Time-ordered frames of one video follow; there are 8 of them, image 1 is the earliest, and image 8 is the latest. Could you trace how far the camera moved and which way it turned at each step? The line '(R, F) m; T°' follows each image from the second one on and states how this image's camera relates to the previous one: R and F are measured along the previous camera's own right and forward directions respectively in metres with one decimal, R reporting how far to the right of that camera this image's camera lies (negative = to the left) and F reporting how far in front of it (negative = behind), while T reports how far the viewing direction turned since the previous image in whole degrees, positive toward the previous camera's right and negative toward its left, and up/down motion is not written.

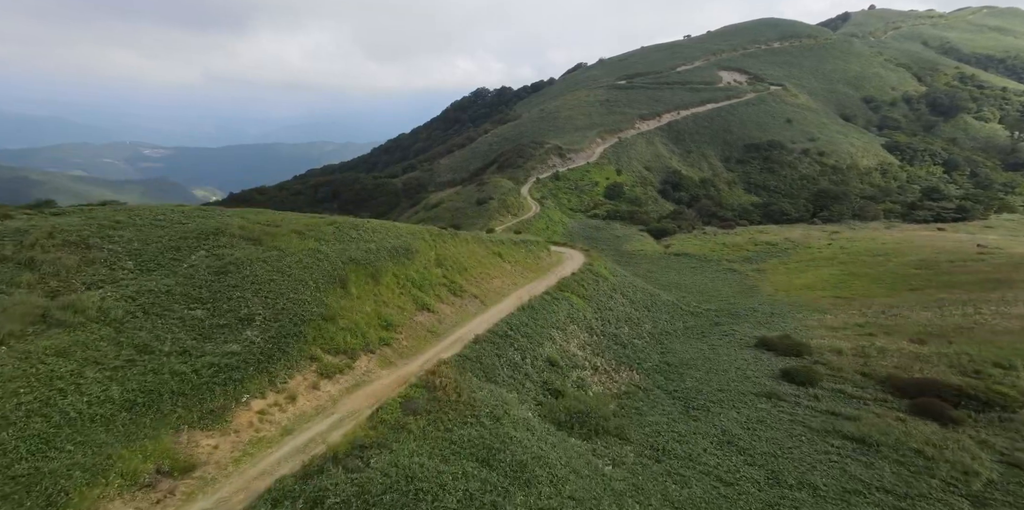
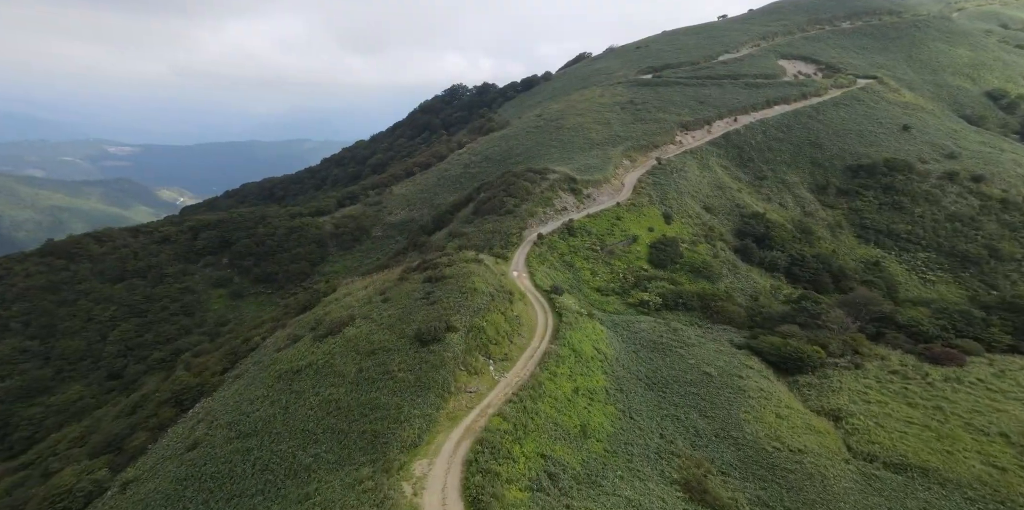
(+0.2, +34.7) m; +2°
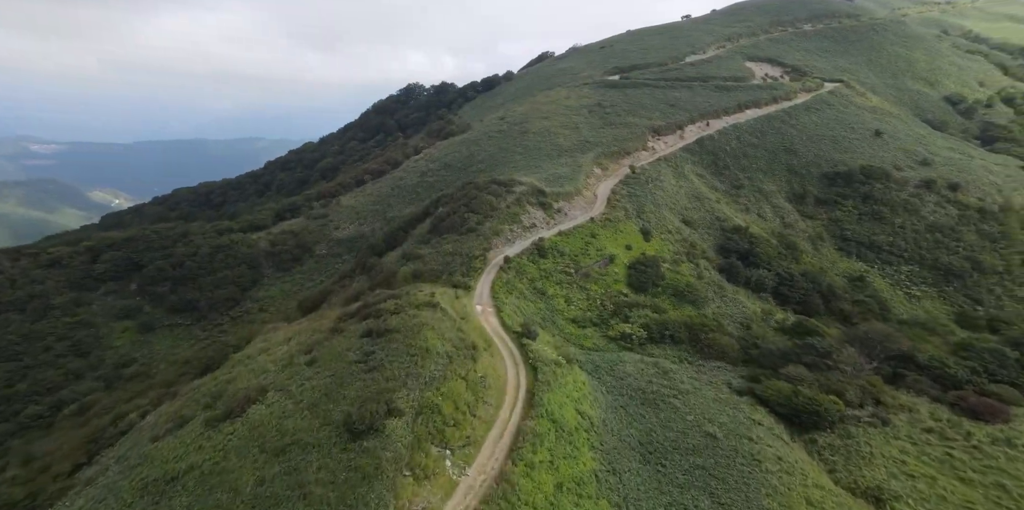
(-0.1, +6.5) m; +4°
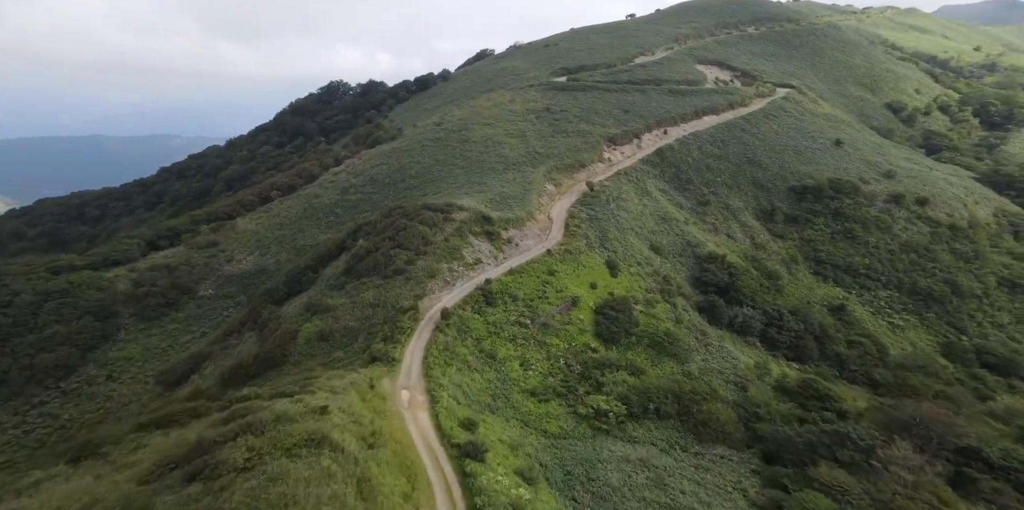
(+0.2, +9.9) m; +6°
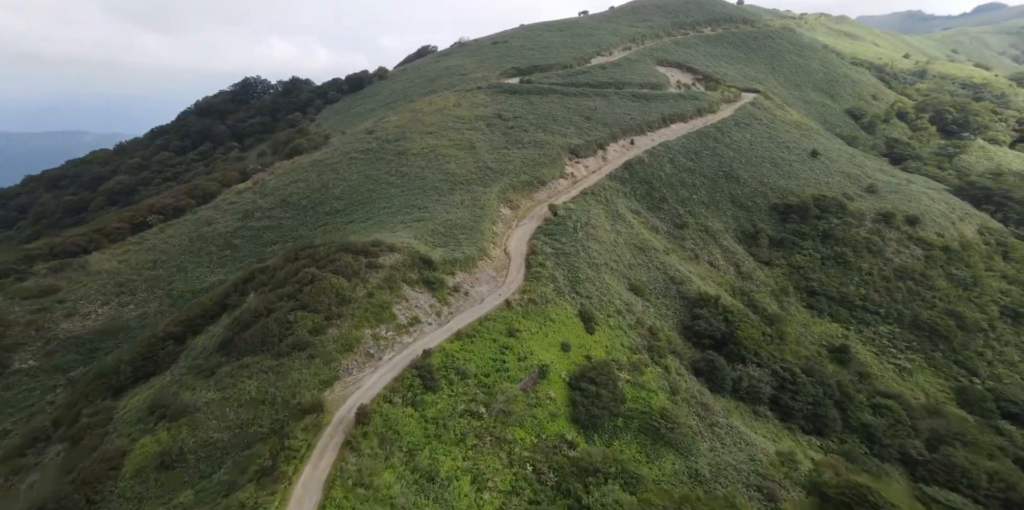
(+0.2, +10.1) m; +5°
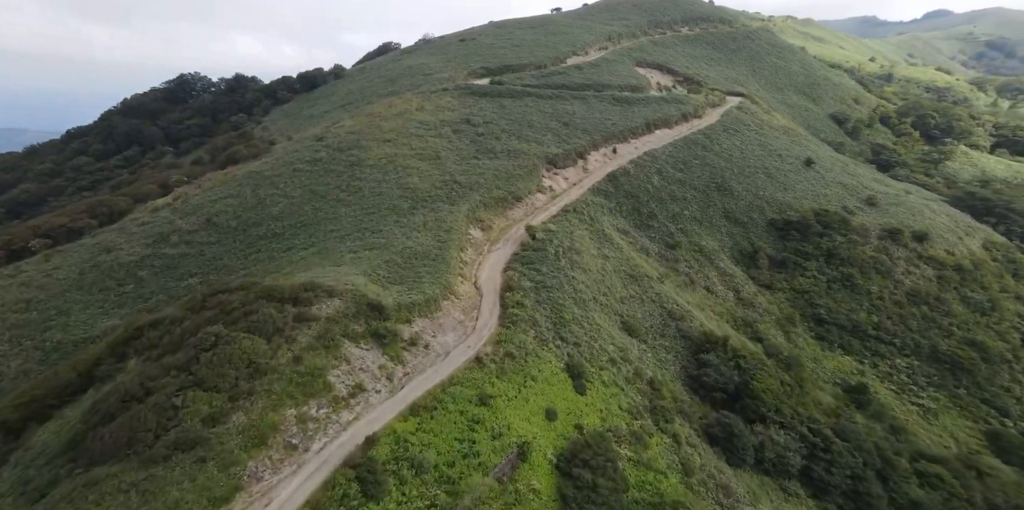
(+0.1, +7.0) m; +3°
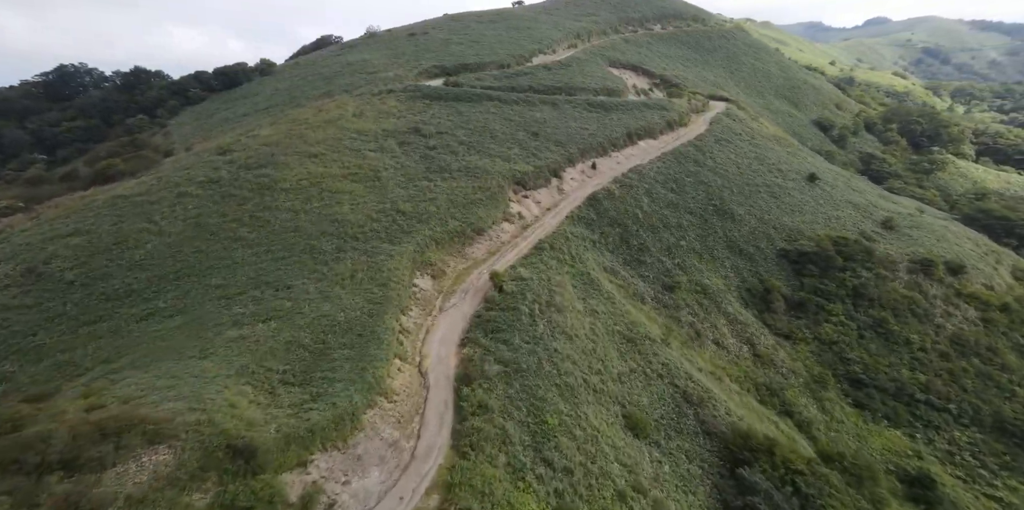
(+0.3, +10.7) m; +4°
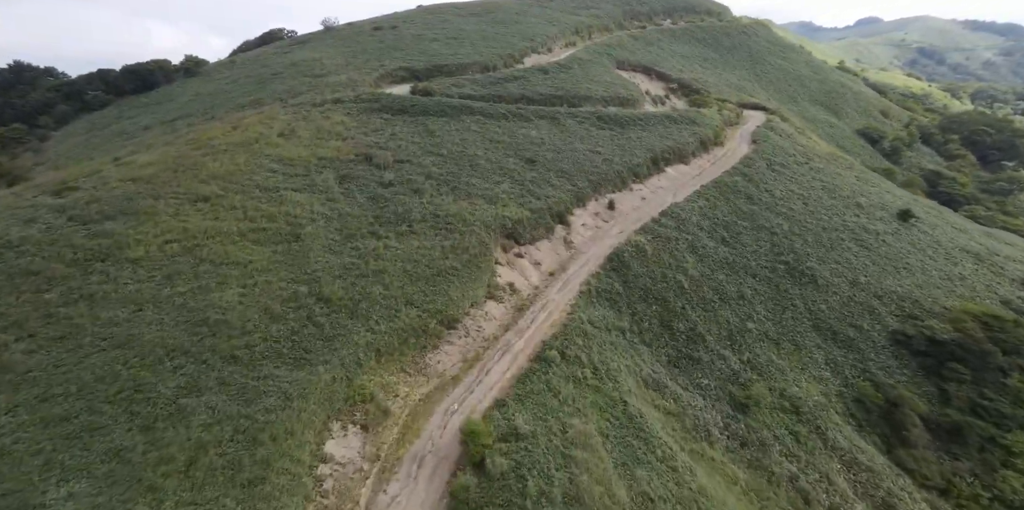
(+0.3, +15.4) m; +1°
